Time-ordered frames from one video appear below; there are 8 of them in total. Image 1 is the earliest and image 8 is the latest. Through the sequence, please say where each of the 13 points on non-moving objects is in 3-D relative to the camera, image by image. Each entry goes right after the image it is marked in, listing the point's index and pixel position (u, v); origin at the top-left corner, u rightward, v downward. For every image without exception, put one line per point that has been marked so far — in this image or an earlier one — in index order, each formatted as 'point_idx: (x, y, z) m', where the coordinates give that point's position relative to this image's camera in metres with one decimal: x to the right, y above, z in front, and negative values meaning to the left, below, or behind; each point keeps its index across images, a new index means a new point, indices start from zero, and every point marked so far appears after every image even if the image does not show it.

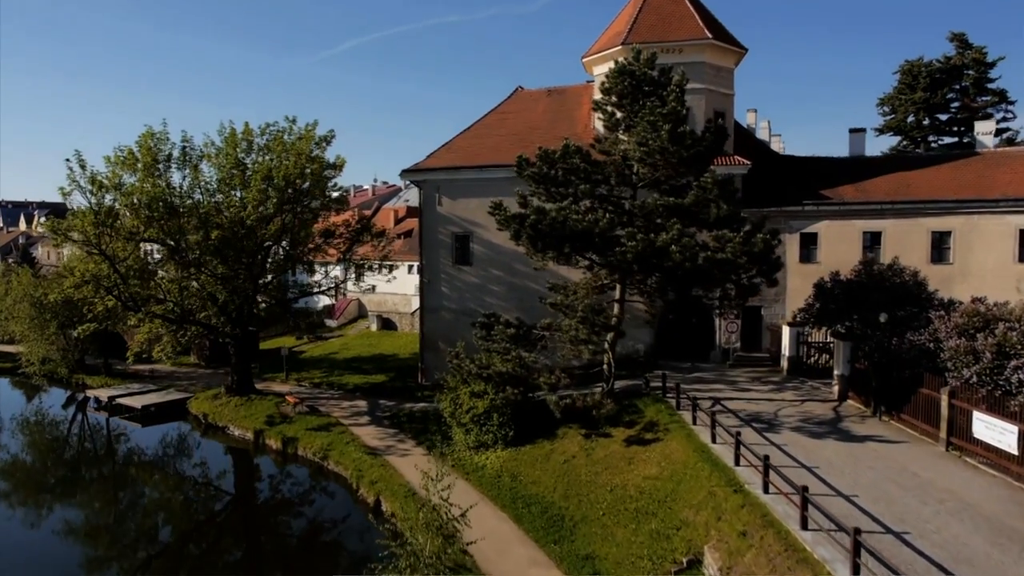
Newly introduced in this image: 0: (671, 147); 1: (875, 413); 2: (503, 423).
0: (+3.2, +2.8, +14.9) m
1: (+7.3, -2.6, +15.1) m
2: (-0.2, -3.0, +16.3) m
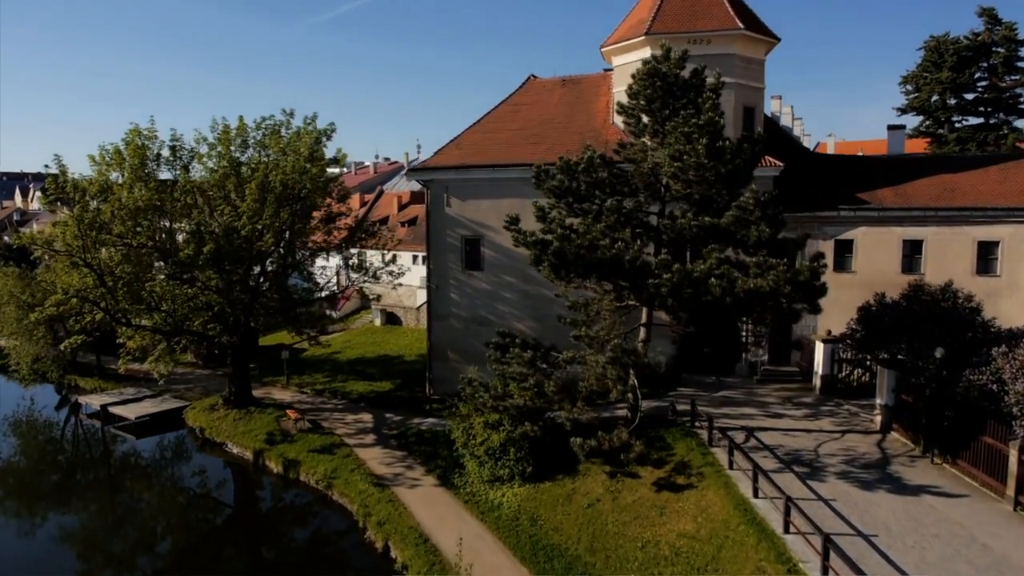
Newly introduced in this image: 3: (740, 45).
0: (+3.5, +2.3, +13.5) m
1: (+7.7, -3.1, +13.9) m
2: (+0.2, -3.5, +15.2) m
3: (+6.0, +6.4, +19.6) m
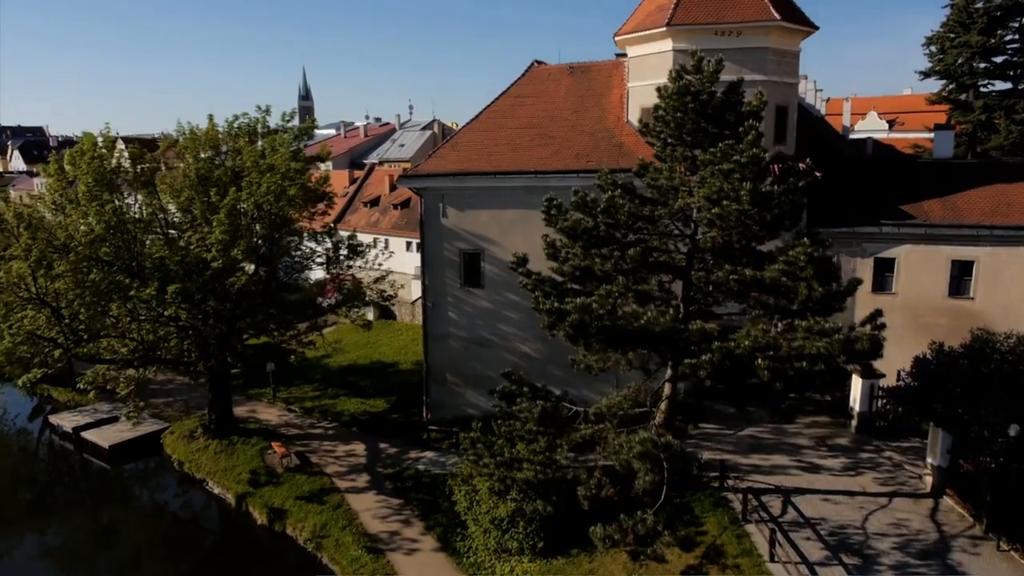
0: (+3.7, +1.2, +11.5) m
1: (+7.9, -4.1, +12.3) m
2: (+0.3, -4.4, +13.6) m
3: (+6.0, +5.8, +17.3) m
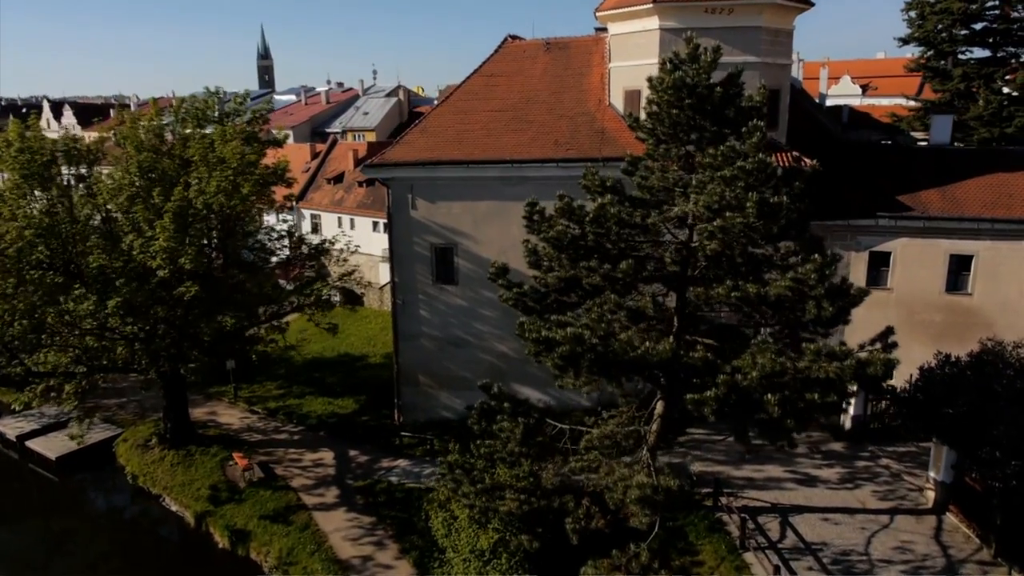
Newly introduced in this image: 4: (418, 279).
0: (+3.4, +0.9, +10.4) m
1: (+7.6, -4.3, +11.7) m
2: (0.0, -4.6, +12.6) m
3: (+5.5, +5.8, +16.0) m
4: (-2.3, +0.2, +18.1) m
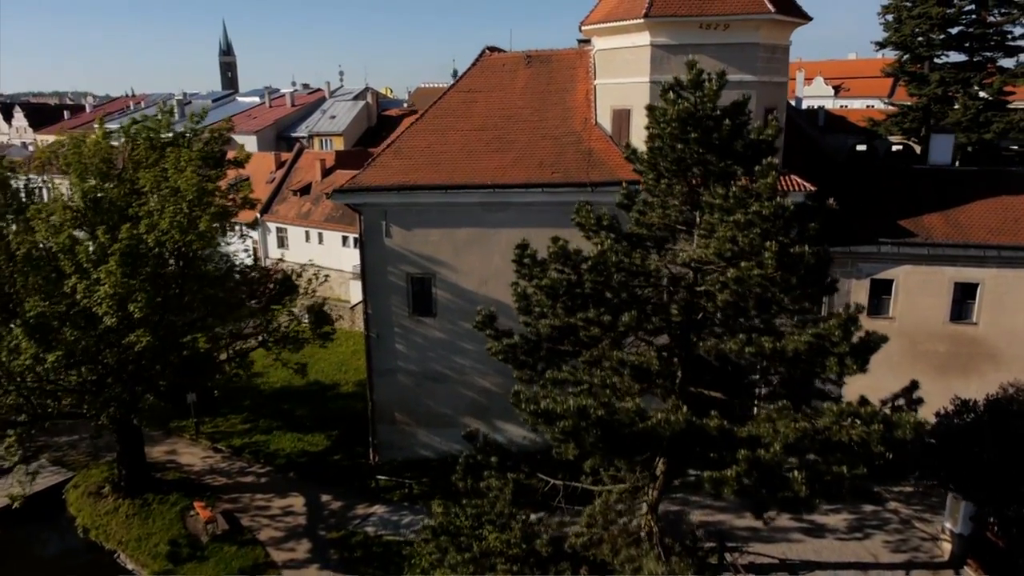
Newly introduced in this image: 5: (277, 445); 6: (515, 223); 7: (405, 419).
0: (+3.3, +0.2, +9.4) m
1: (+7.5, -4.9, +10.9) m
2: (-0.1, -5.3, +11.5) m
3: (+5.1, +5.2, +15.1) m
4: (-2.7, -0.5, +16.9) m
5: (-6.1, -4.0, +19.4) m
6: (0.0, +1.4, +16.2) m
7: (-2.5, -3.1, +17.6) m
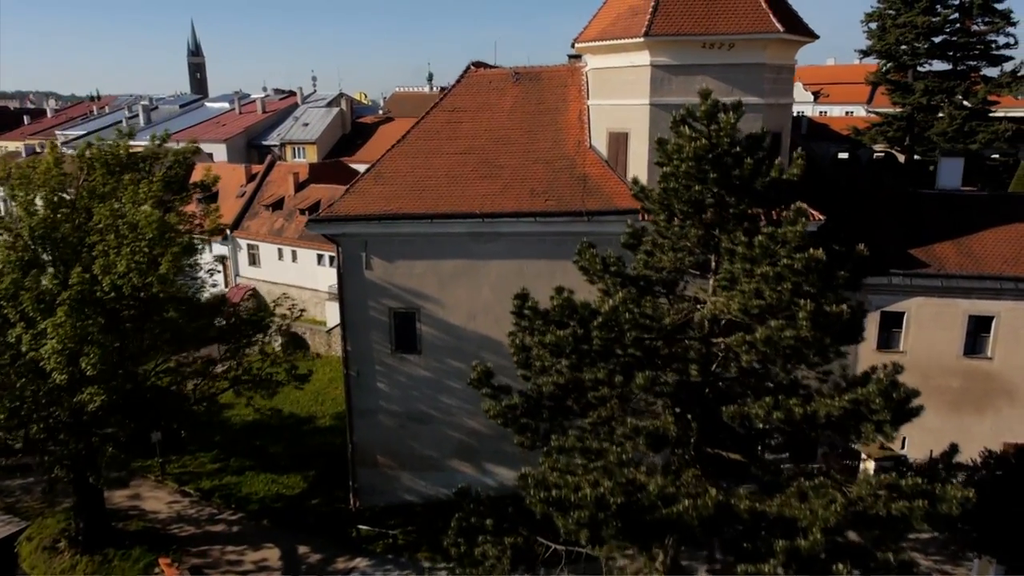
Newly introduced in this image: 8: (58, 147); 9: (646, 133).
0: (+3.4, -0.5, +8.4) m
1: (+7.5, -5.6, +10.1) m
2: (-0.1, -6.1, +10.5) m
3: (+4.9, +4.5, +14.2) m
4: (-2.9, -1.3, +15.7) m
5: (-6.3, -4.8, +18.1) m
6: (-0.1, +0.7, +15.1) m
7: (-2.7, -3.8, +16.4) m
8: (-8.6, +2.6, +14.2) m
9: (+2.6, +3.0, +14.6) m
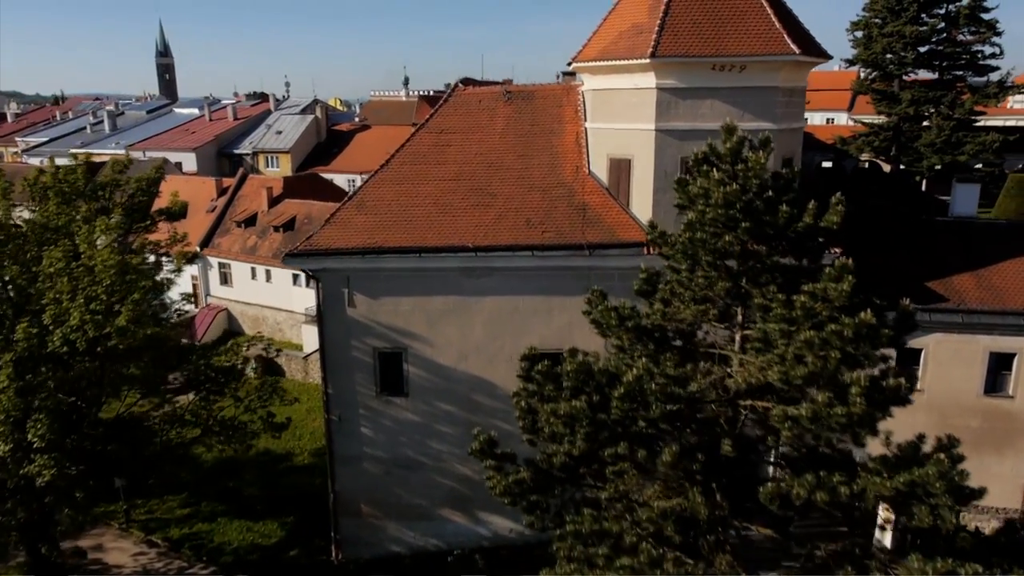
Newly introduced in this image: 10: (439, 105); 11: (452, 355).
0: (+3.5, -1.2, +7.5) m
1: (+7.6, -6.3, +9.2) m
2: (0.0, -6.8, +9.4) m
3: (+4.8, +3.8, +13.2) m
4: (-3.0, -2.0, +14.6) m
5: (-6.5, -5.6, +16.8) m
6: (-0.2, 0.0, +14.0) m
7: (-2.8, -4.5, +15.2) m
8: (-8.7, +1.9, +12.9) m
9: (+2.5, +2.3, +13.6) m
10: (-1.5, +3.8, +15.8) m
11: (-1.1, -1.3, +14.3) m
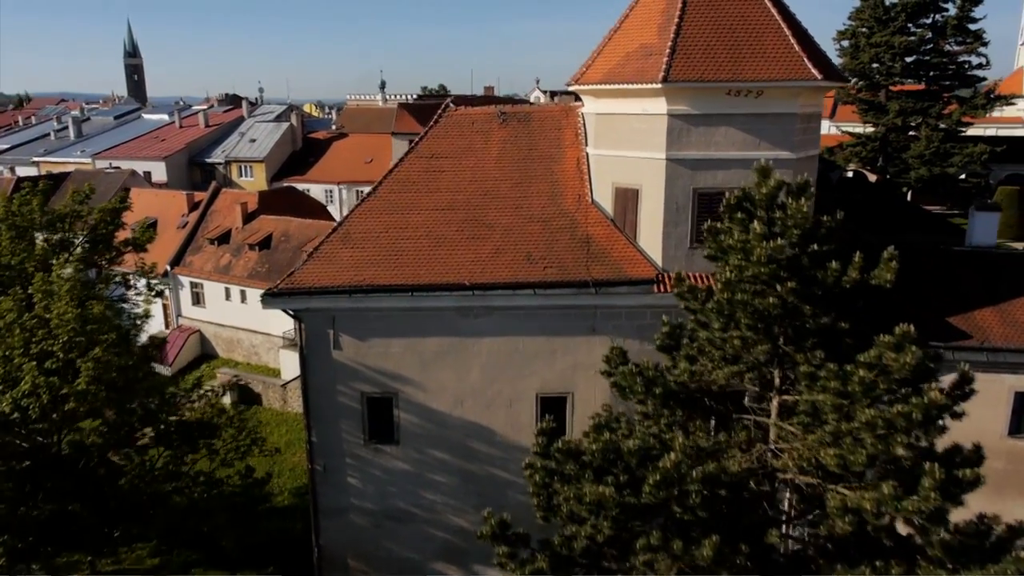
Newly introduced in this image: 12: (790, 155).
0: (+3.7, -1.9, +6.6) m
1: (+7.8, -6.9, +8.5) m
2: (+0.2, -7.5, +8.4) m
3: (+4.8, +3.1, +12.4) m
4: (-3.0, -2.7, +13.5) m
5: (-6.6, -6.3, +15.6) m
6: (-0.2, -0.7, +13.0) m
7: (-2.9, -5.2, +14.1) m
8: (-8.7, +1.1, +11.6) m
9: (+2.5, +1.6, +12.7) m
10: (-1.6, +3.1, +14.7) m
11: (-1.2, -2.0, +13.3) m
12: (+4.6, +2.2, +12.6) m
